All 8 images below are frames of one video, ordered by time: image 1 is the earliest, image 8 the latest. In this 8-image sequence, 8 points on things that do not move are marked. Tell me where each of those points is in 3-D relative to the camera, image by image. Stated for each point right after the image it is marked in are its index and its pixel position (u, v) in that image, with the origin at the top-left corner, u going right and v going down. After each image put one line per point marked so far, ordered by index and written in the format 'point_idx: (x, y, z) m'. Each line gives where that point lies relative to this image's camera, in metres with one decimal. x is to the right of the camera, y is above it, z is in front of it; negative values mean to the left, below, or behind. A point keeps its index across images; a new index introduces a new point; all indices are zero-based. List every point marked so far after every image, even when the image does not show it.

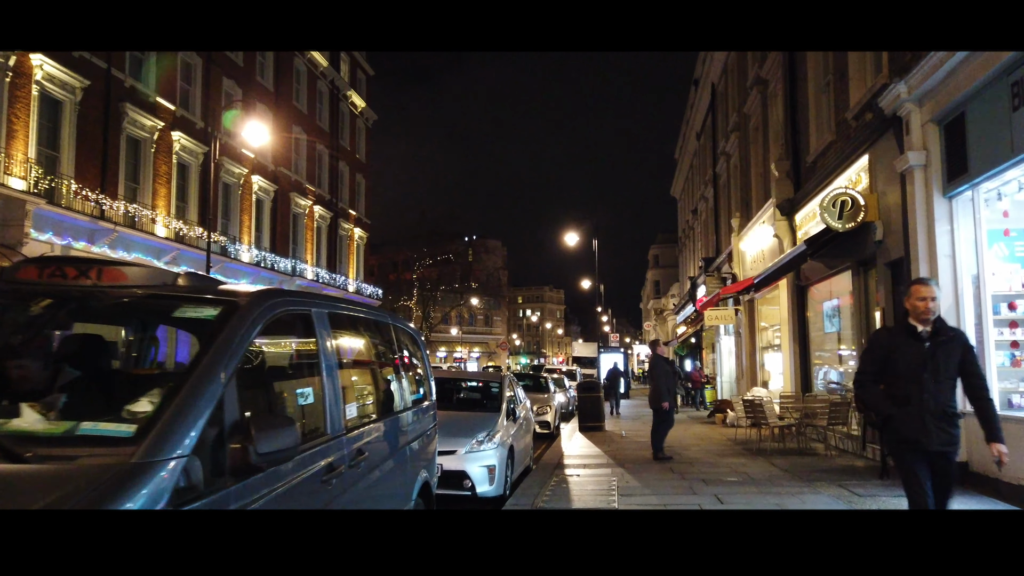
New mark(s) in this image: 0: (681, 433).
0: (+4.0, -3.5, +17.7) m
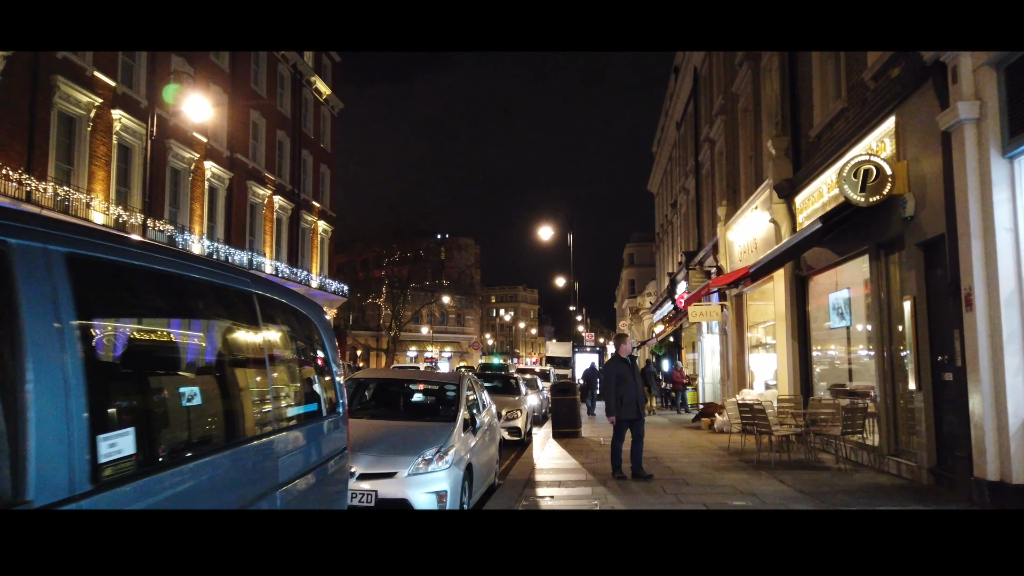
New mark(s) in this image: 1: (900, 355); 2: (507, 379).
0: (+3.3, -3.3, +16.0) m
1: (+5.2, -0.9, +10.0) m
2: (-0.1, -2.3, +18.8) m
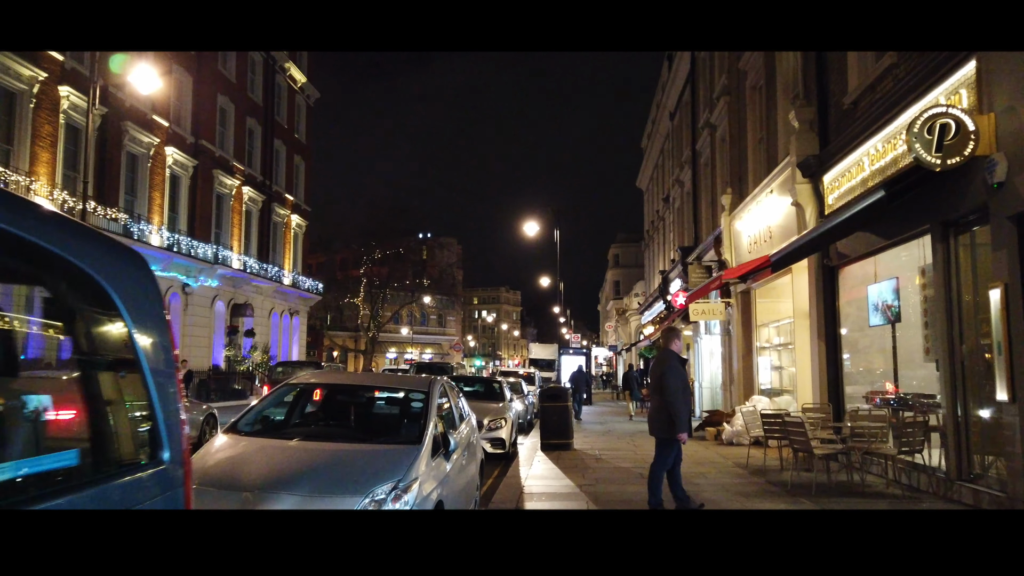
0: (+3.0, -3.2, +14.1) m
1: (+5.1, -0.8, +8.2) m
2: (-0.5, -2.2, +16.8) m
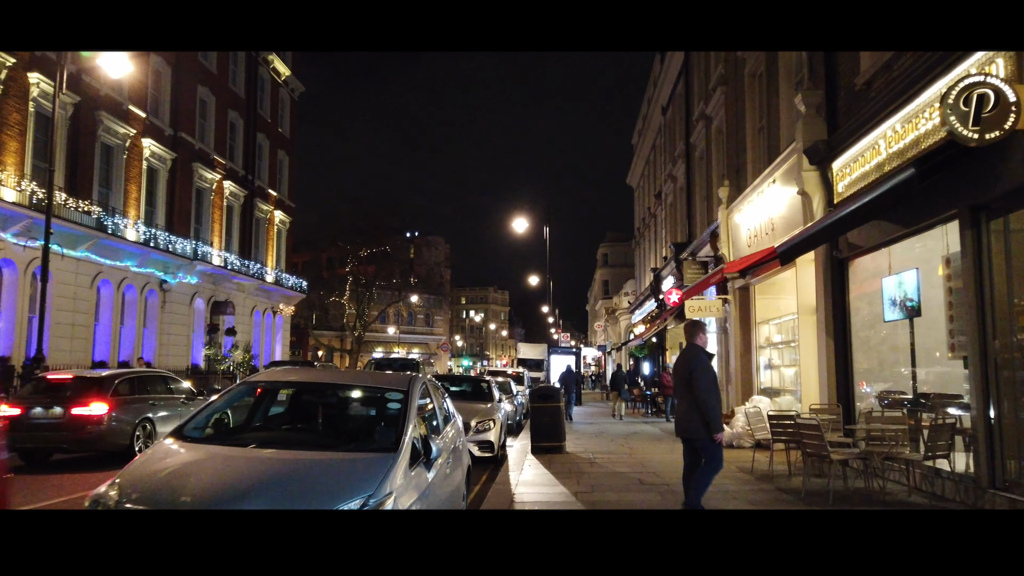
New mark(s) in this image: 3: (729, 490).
0: (+2.8, -3.1, +13.3) m
1: (+5.0, -0.7, +7.4) m
2: (-0.8, -2.1, +16.0) m
3: (+2.8, -2.6, +9.5) m
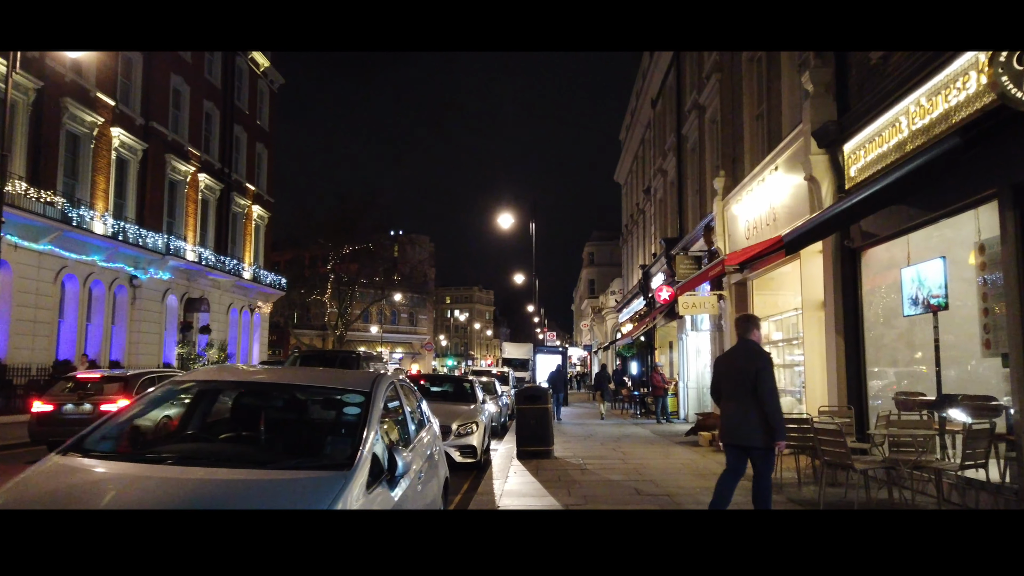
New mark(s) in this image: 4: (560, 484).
0: (+2.5, -2.9, +12.4) m
1: (+4.8, -0.6, +6.6) m
2: (-1.1, -1.9, +15.0) m
3: (+2.6, -2.5, +8.6) m
4: (+0.7, -2.7, +10.3) m
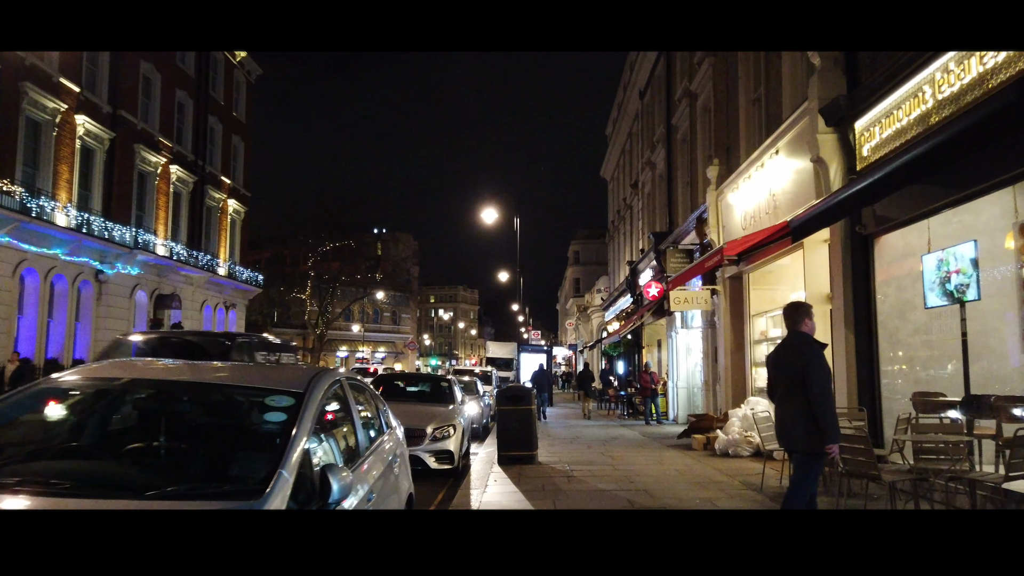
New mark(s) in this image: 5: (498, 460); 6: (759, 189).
0: (+2.2, -2.8, +11.5) m
1: (+4.6, -0.5, +5.7) m
2: (-1.4, -1.8, +14.0) m
3: (+2.4, -2.3, +7.6) m
4: (+0.4, -2.6, +9.4) m
5: (-0.2, -2.9, +12.6) m
6: (+4.5, +1.8, +13.3) m
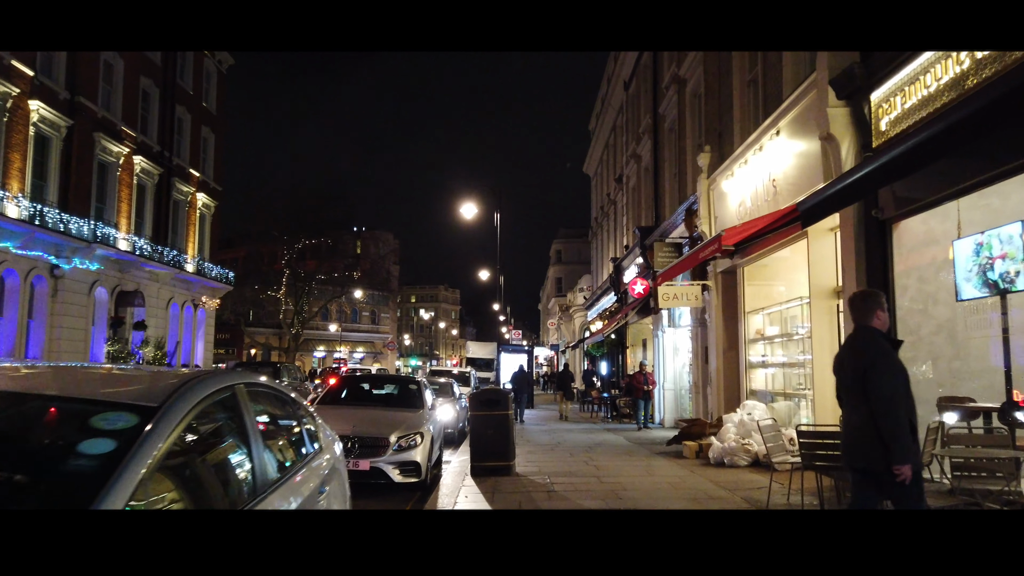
0: (+1.8, -2.7, +10.4) m
1: (+4.4, -0.4, +4.6) m
2: (-1.9, -1.7, +12.8) m
3: (+2.1, -2.2, +6.5) m
4: (+0.1, -2.5, +8.2) m
5: (-0.6, -2.8, +11.5) m
6: (+4.1, +1.9, +12.3) m
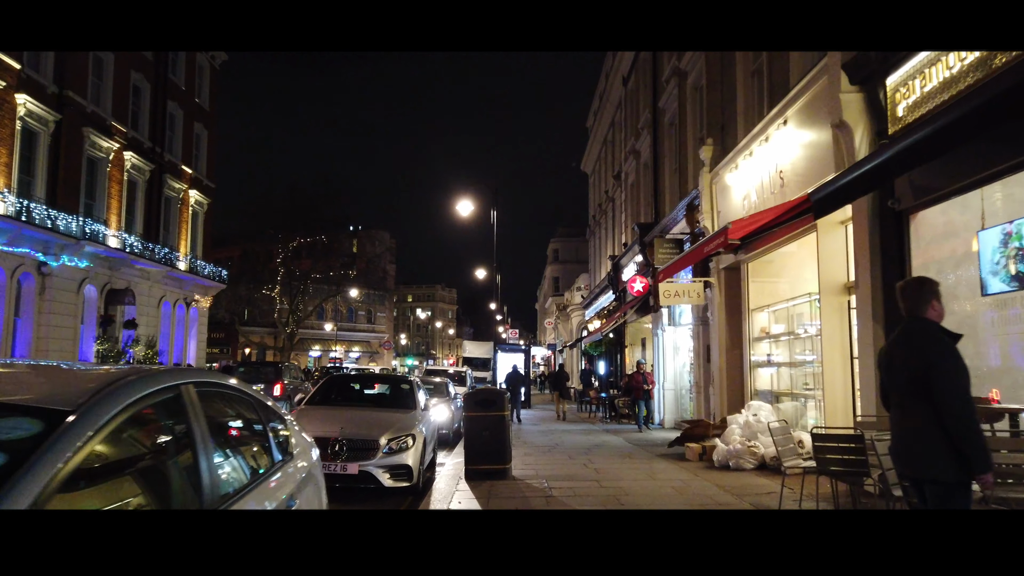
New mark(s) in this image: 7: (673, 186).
0: (+1.8, -2.6, +9.9) m
1: (+4.4, -0.3, +4.2) m
2: (-1.9, -1.6, +12.3) m
3: (+2.1, -2.2, +6.1) m
4: (+0.1, -2.4, +7.7) m
5: (-0.7, -2.8, +11.0) m
6: (+4.0, +1.9, +11.8) m
7: (+4.3, +2.8, +19.9) m
